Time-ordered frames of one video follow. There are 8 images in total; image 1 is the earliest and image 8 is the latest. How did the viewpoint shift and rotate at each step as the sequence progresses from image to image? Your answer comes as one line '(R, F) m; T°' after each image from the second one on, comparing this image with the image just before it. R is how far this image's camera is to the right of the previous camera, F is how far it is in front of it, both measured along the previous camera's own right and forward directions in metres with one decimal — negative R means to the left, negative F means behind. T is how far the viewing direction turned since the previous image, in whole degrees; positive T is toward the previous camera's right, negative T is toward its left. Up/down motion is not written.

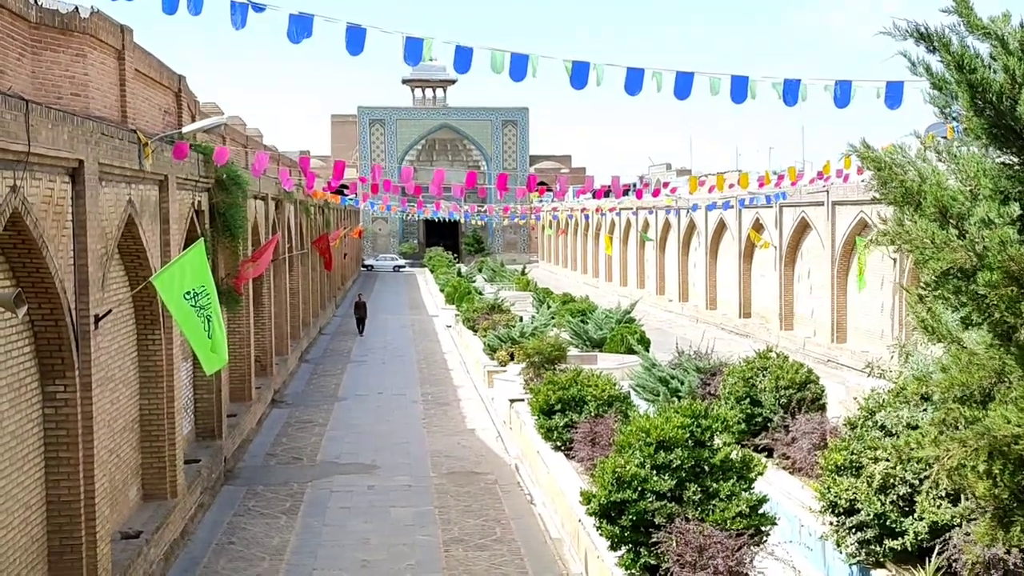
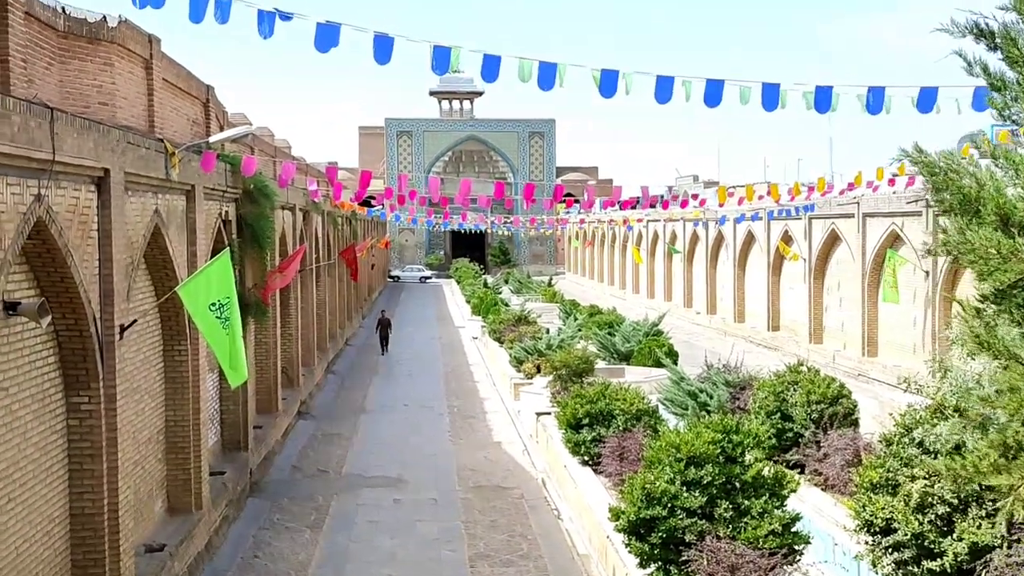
(0.0, +0.1) m; -1°
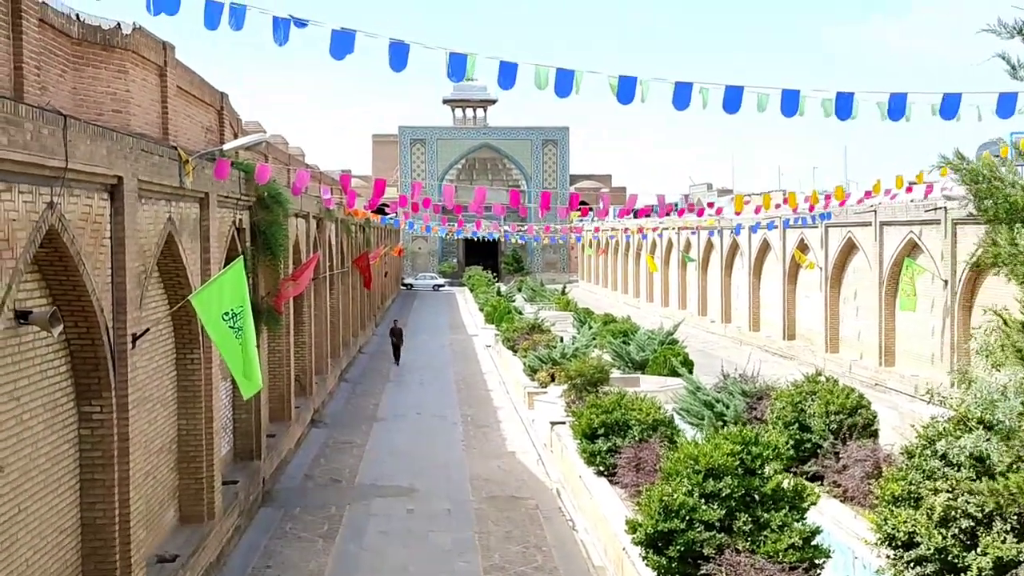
(0.0, +0.1) m; -1°
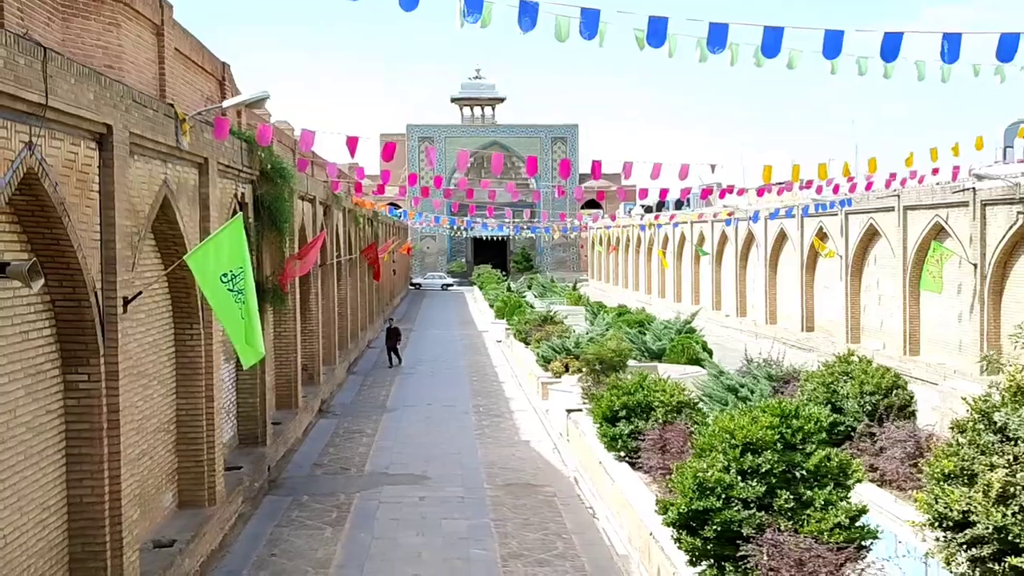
(-0.1, +0.5) m; 0°
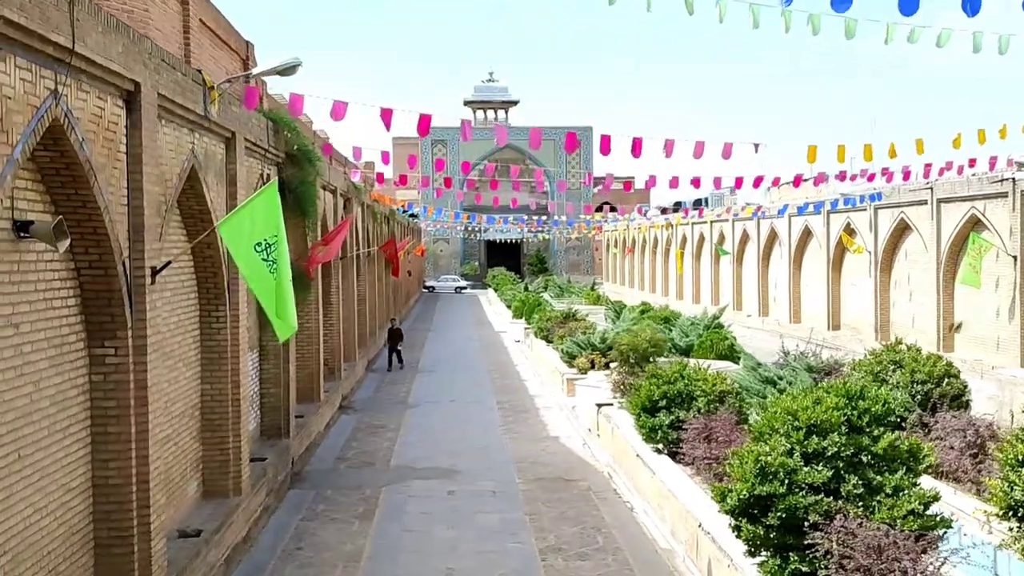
(-0.2, +0.3) m; -1°
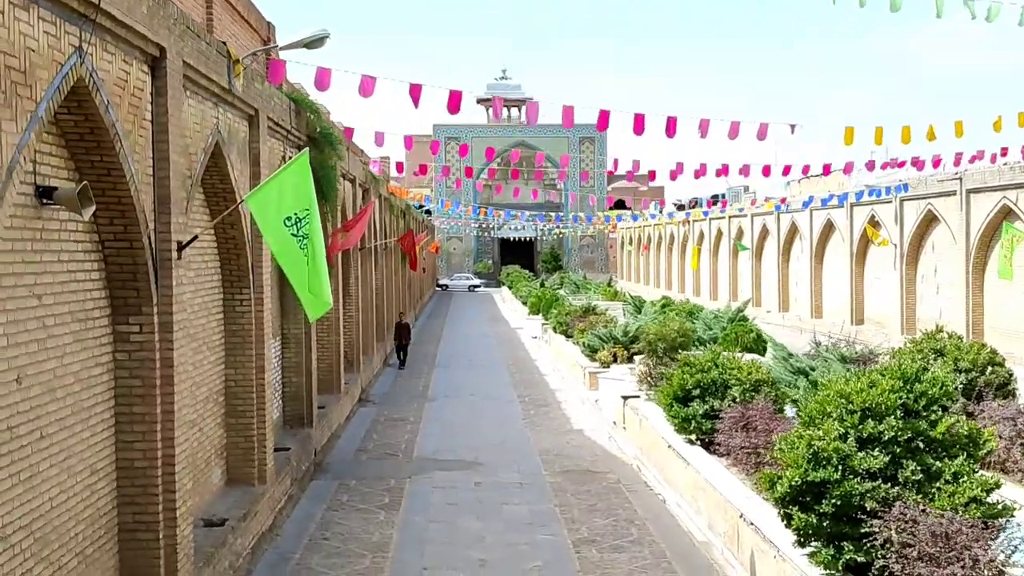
(-0.2, +0.2) m; -1°
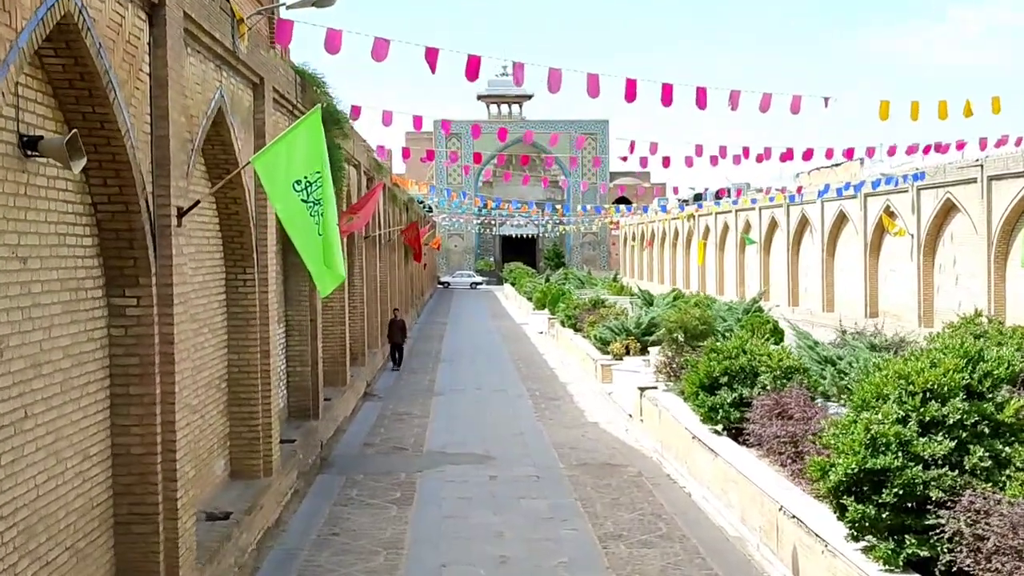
(-0.1, +0.4) m; 0°
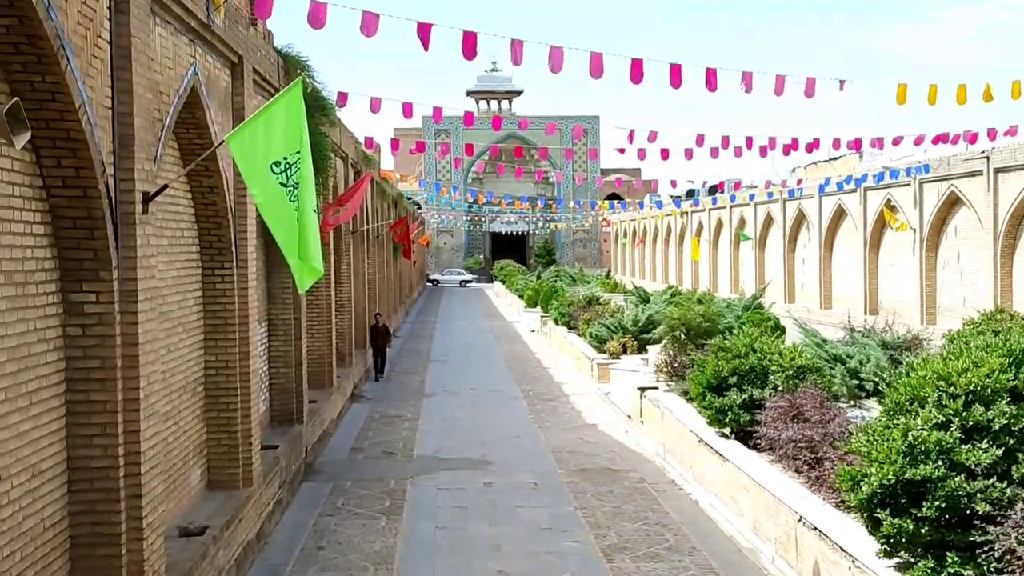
(-0.1, +0.4) m; +1°
